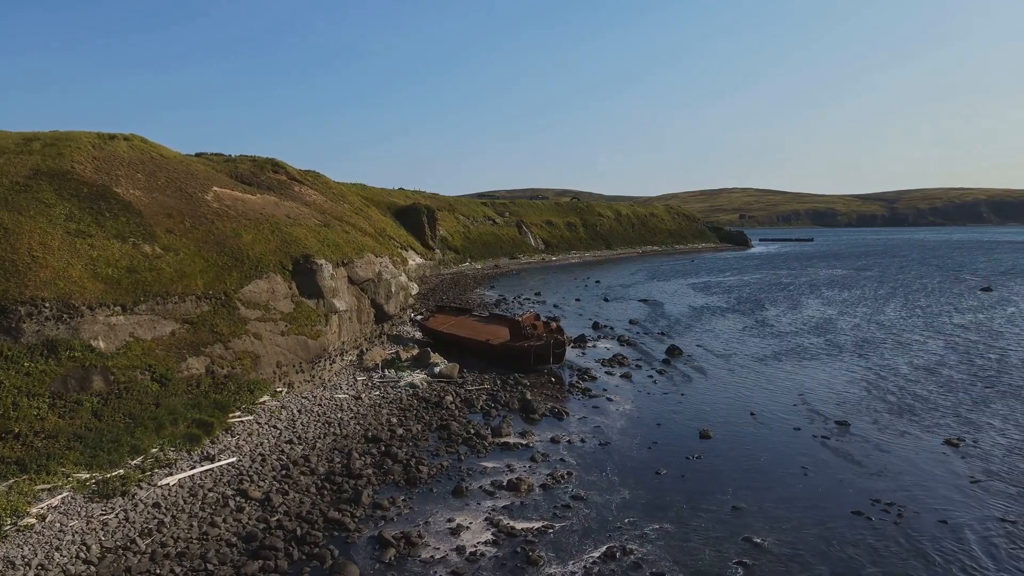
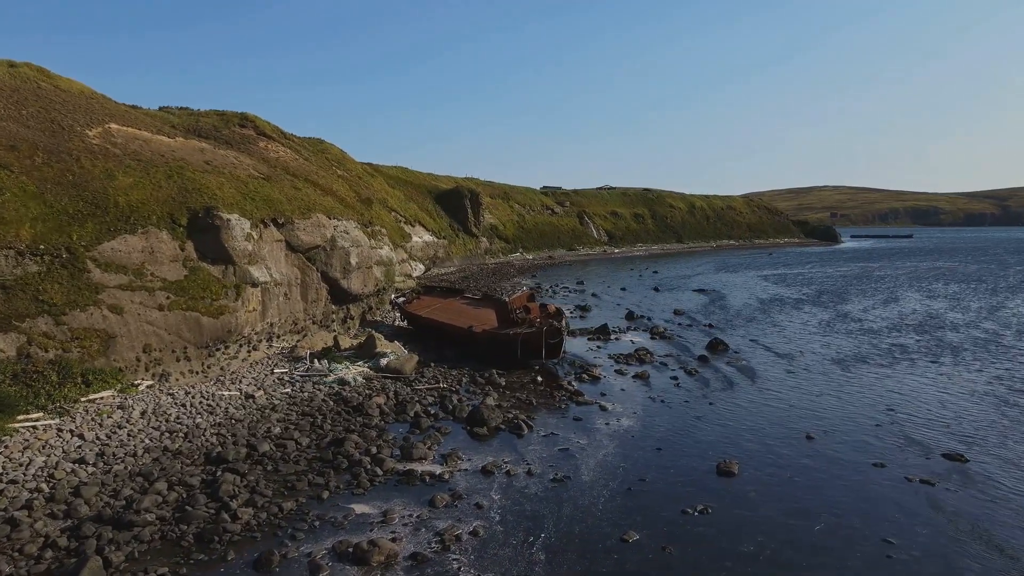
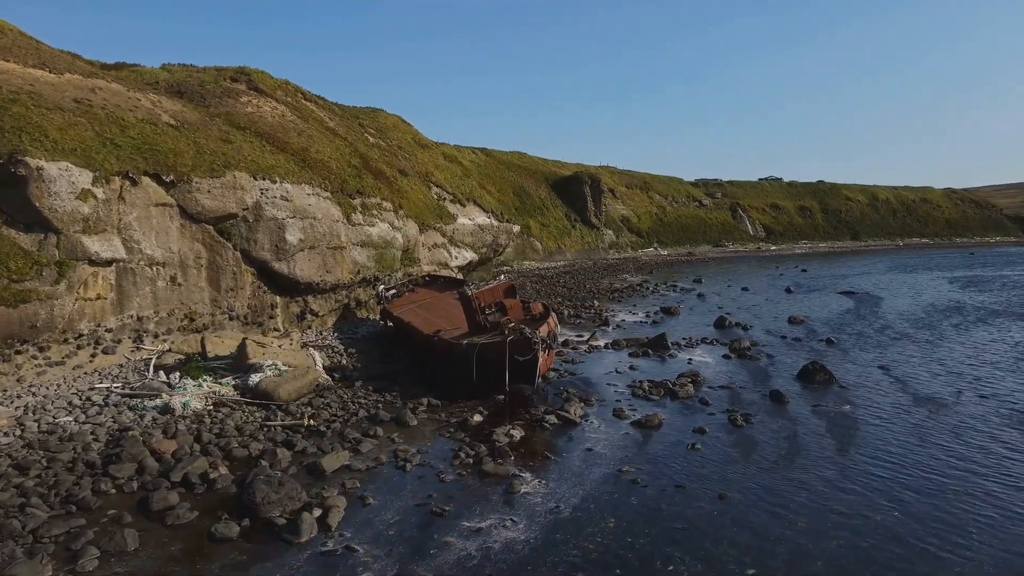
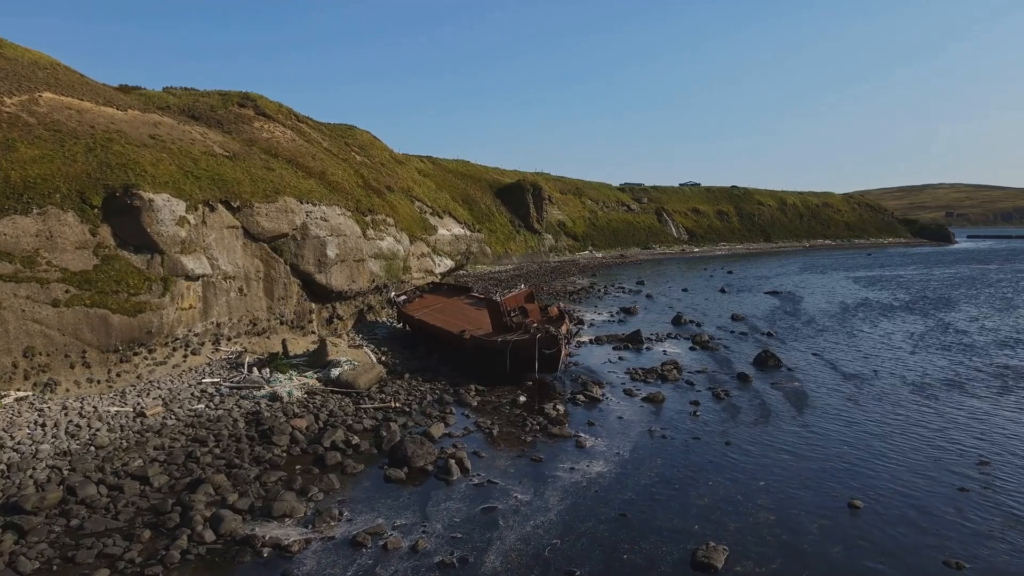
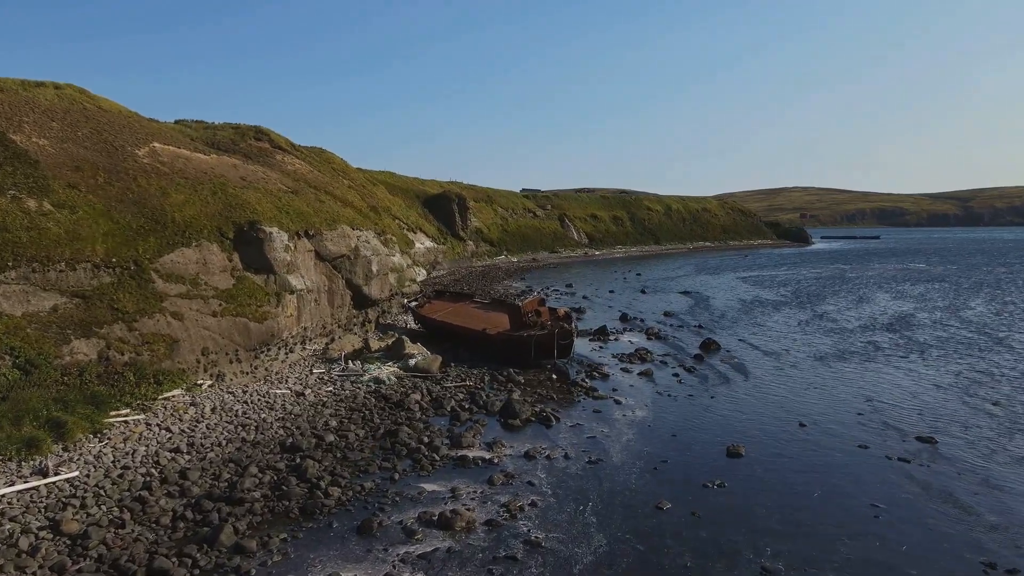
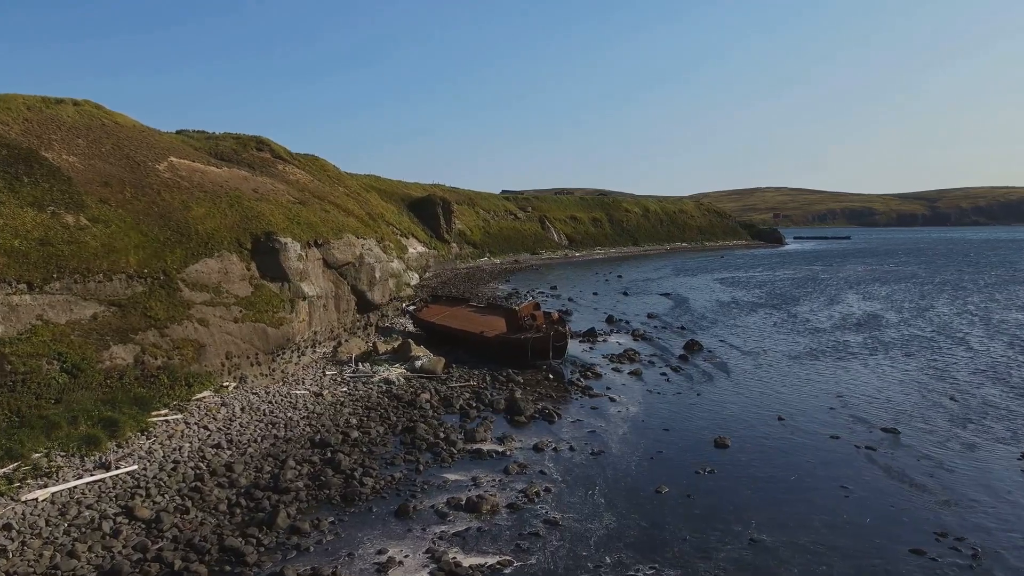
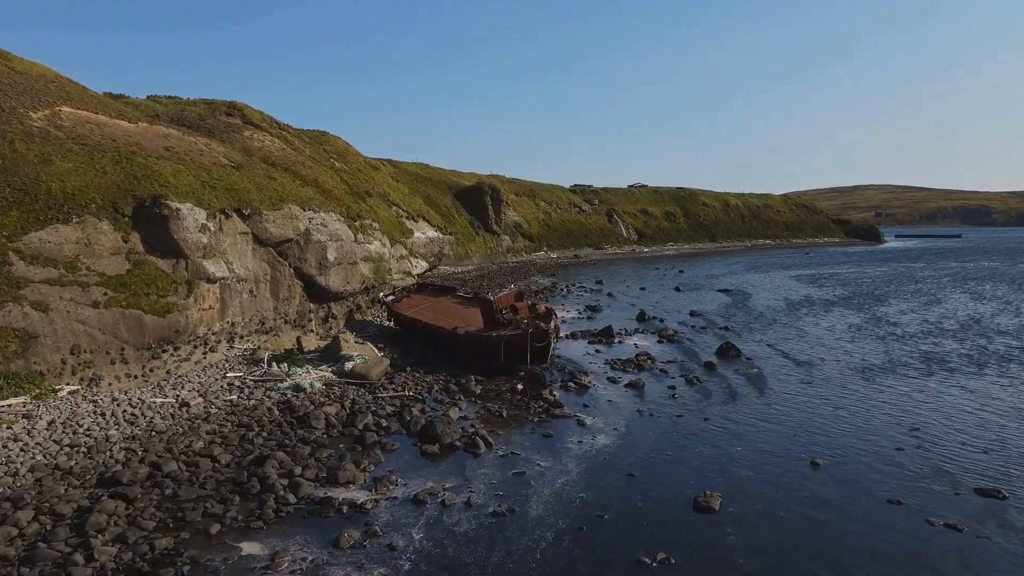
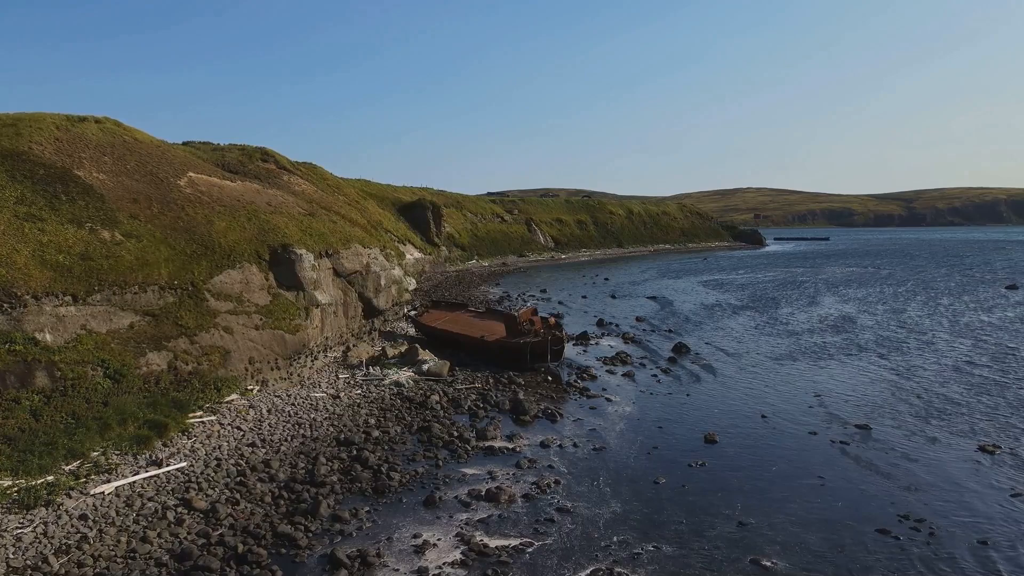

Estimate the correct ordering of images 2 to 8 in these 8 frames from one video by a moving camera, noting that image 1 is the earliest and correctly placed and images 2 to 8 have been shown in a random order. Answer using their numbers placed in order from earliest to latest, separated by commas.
8, 6, 5, 2, 7, 4, 3
